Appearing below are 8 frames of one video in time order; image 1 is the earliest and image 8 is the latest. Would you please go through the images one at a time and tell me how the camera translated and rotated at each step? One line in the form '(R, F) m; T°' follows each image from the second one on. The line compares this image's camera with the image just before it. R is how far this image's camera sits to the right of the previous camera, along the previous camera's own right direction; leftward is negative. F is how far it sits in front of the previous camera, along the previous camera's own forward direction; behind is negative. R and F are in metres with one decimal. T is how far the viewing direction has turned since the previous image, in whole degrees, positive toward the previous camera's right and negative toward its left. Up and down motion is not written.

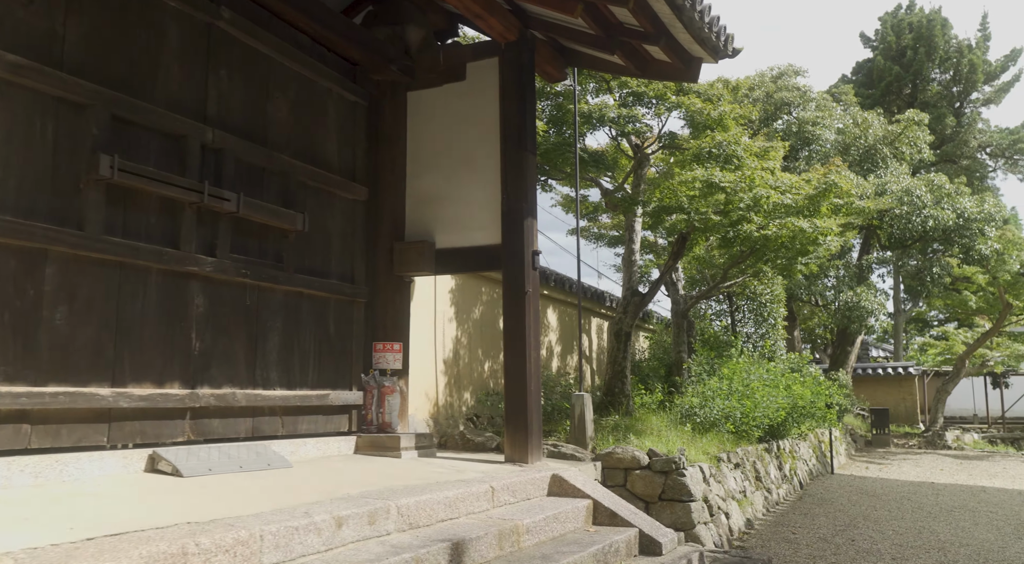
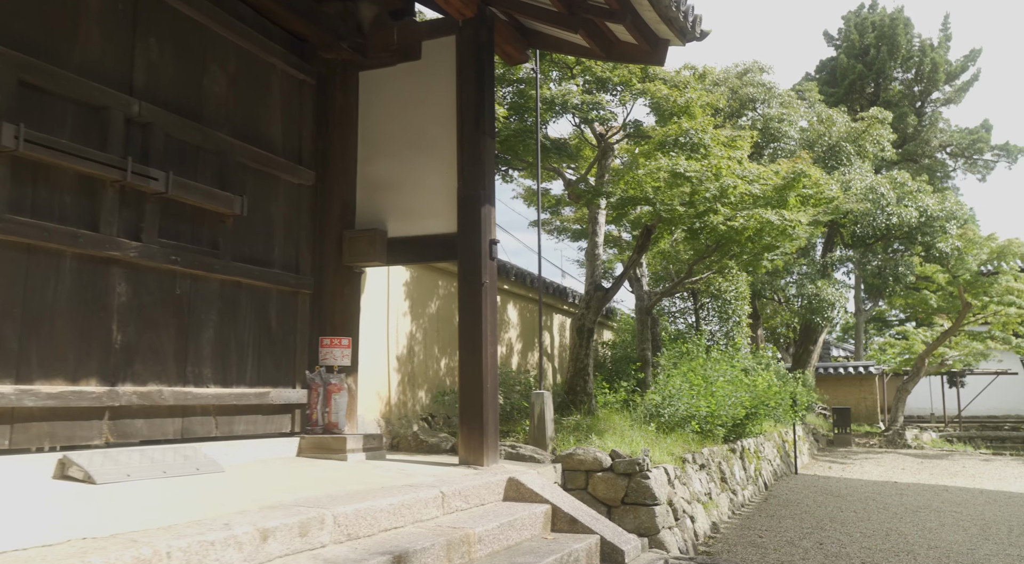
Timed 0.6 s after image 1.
(+0.1, +0.4) m; +3°
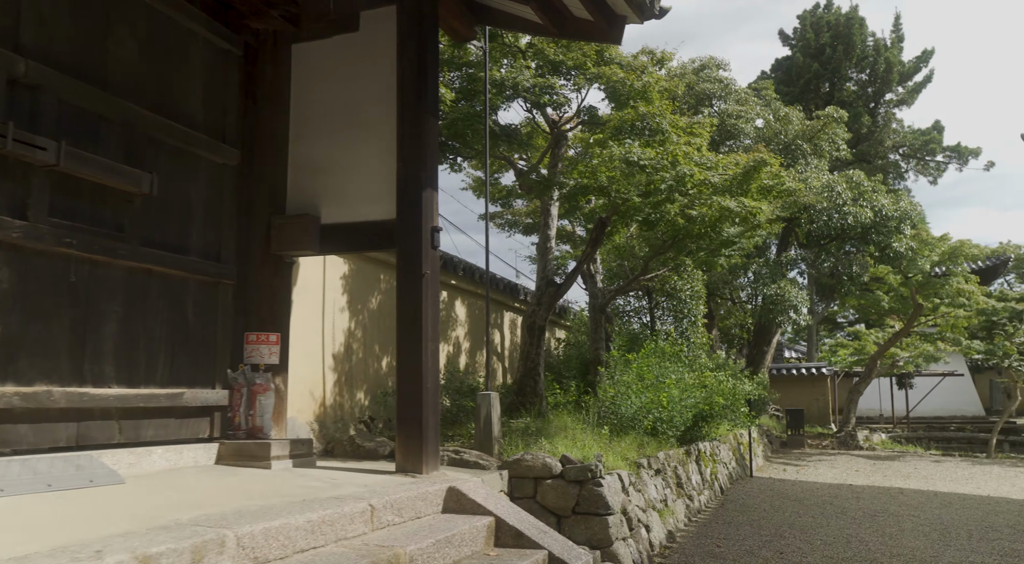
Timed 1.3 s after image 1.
(+0.1, +0.5) m; +3°
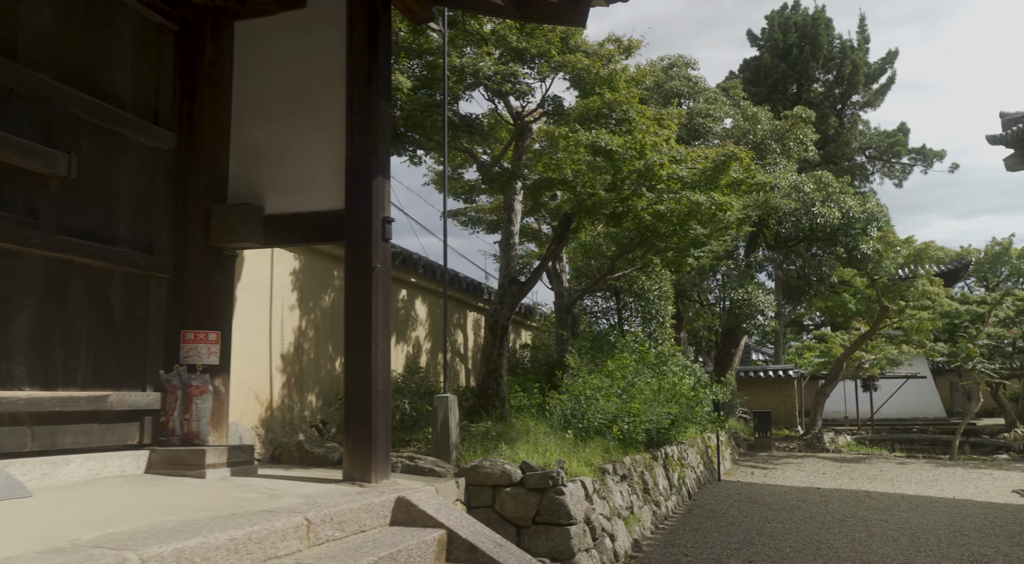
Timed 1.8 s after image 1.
(+0.1, +0.4) m; +2°
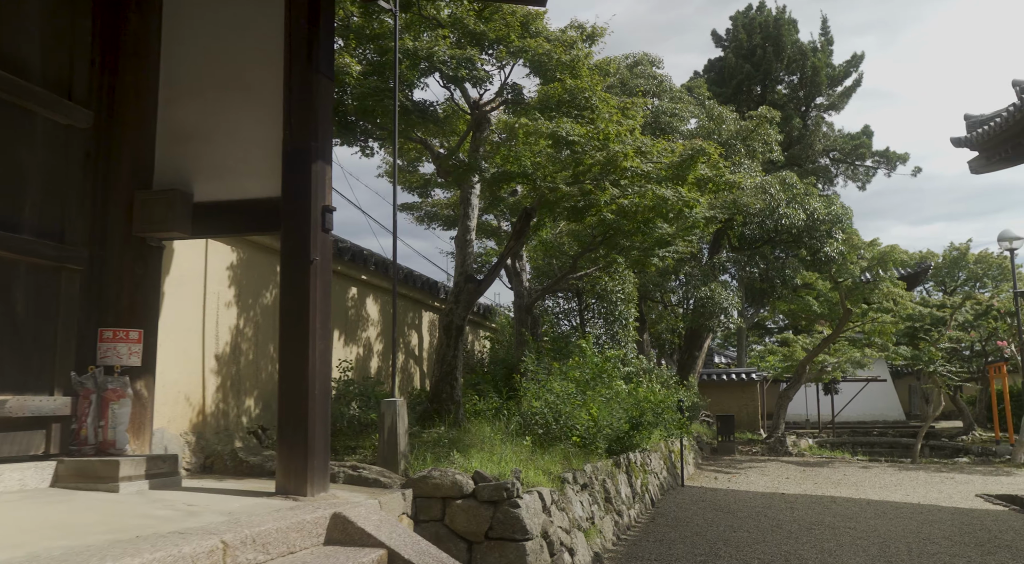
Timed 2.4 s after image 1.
(+0.1, +0.4) m; +2°
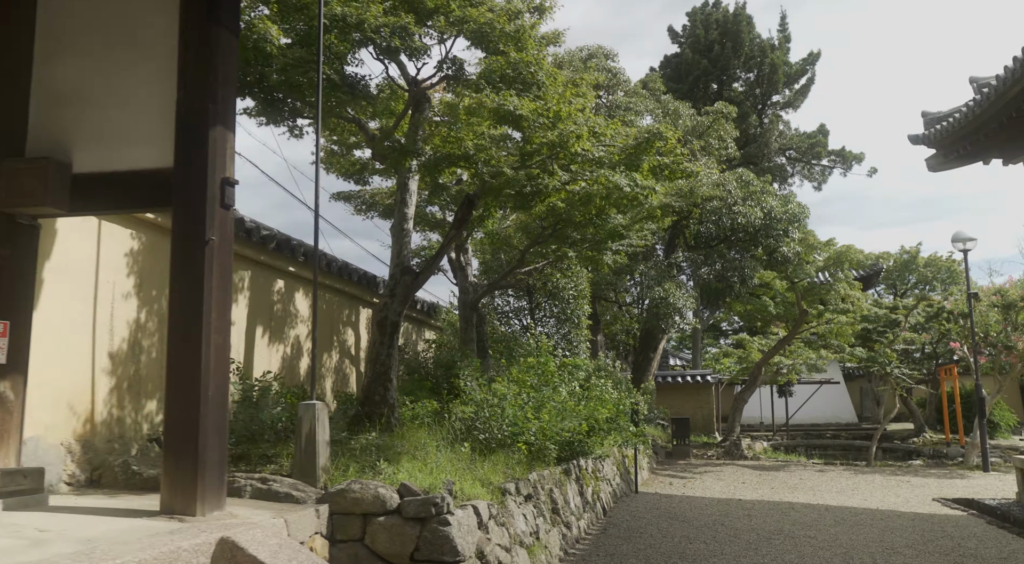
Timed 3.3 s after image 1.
(+0.1, +0.6) m; +3°
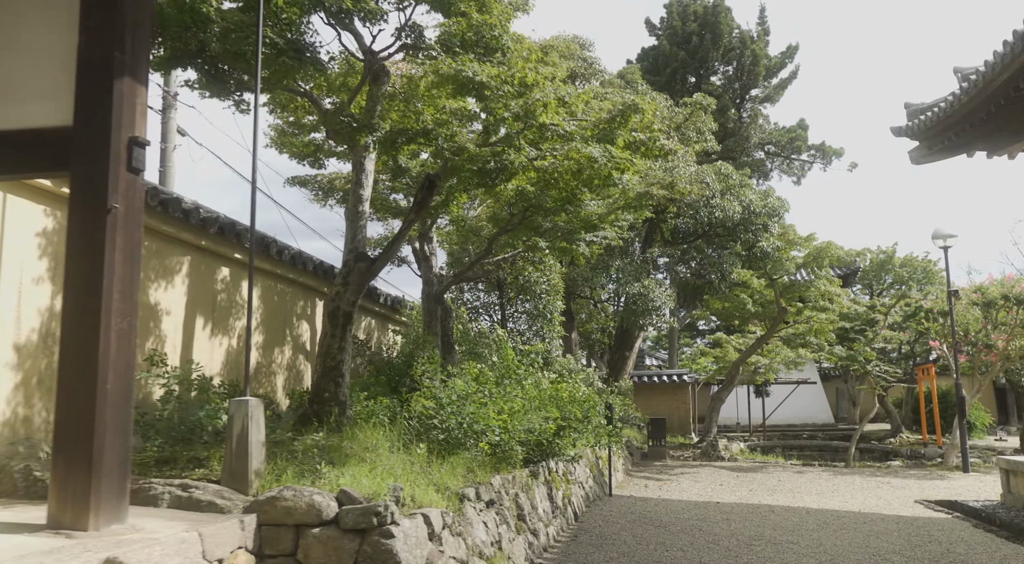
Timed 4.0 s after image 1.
(+0.1, +0.5) m; +2°
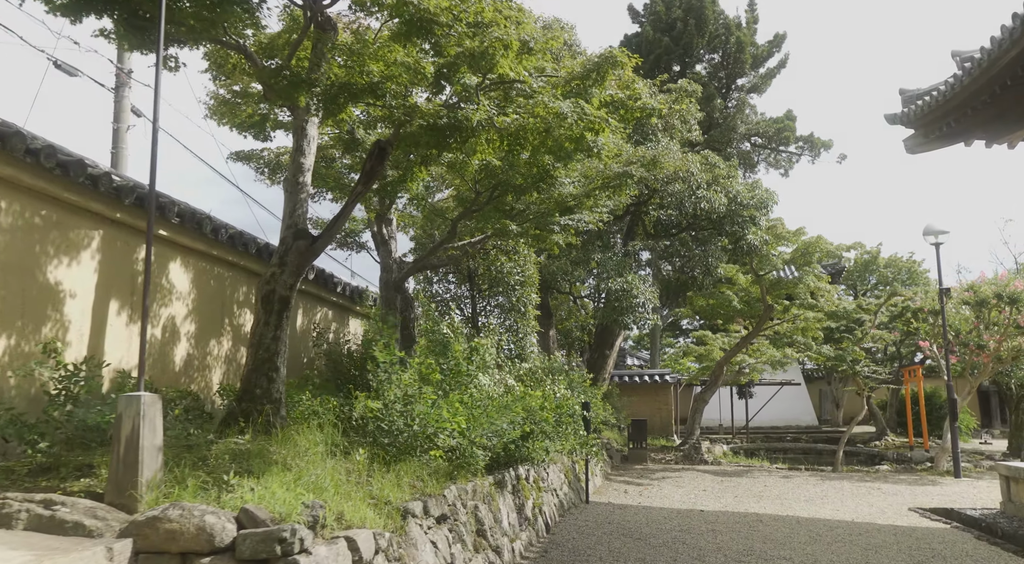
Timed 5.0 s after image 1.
(+0.2, +0.8) m; +1°
